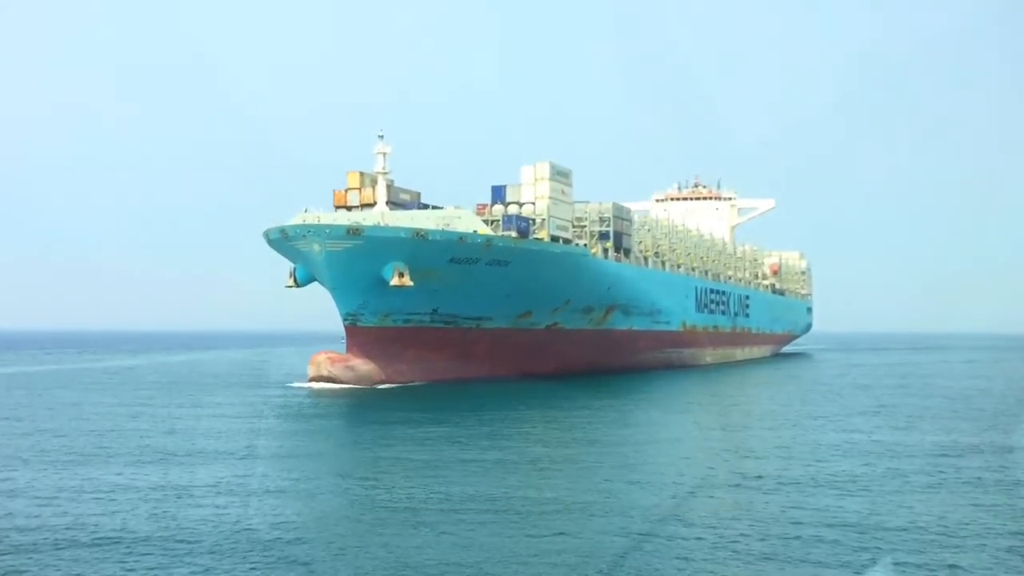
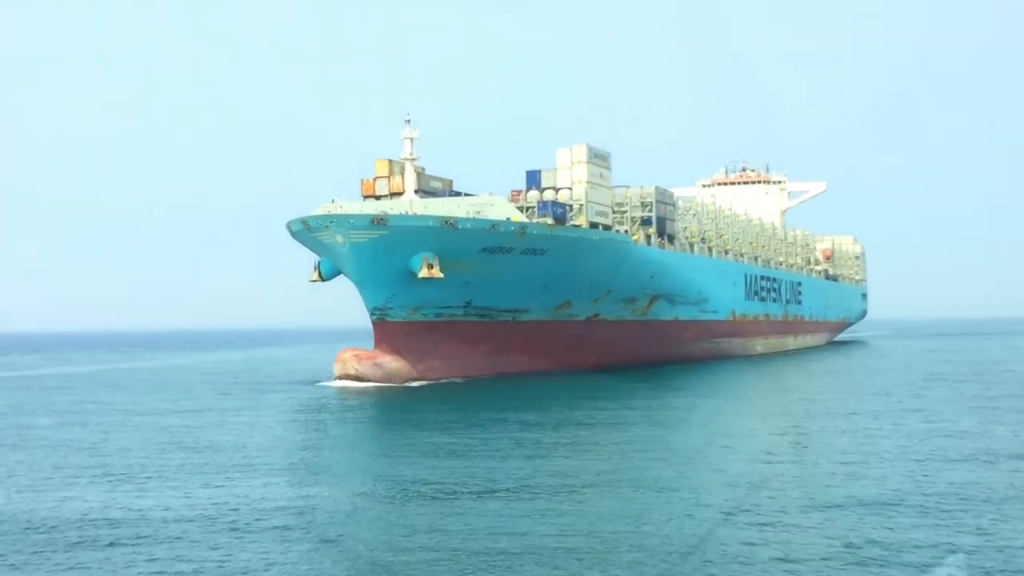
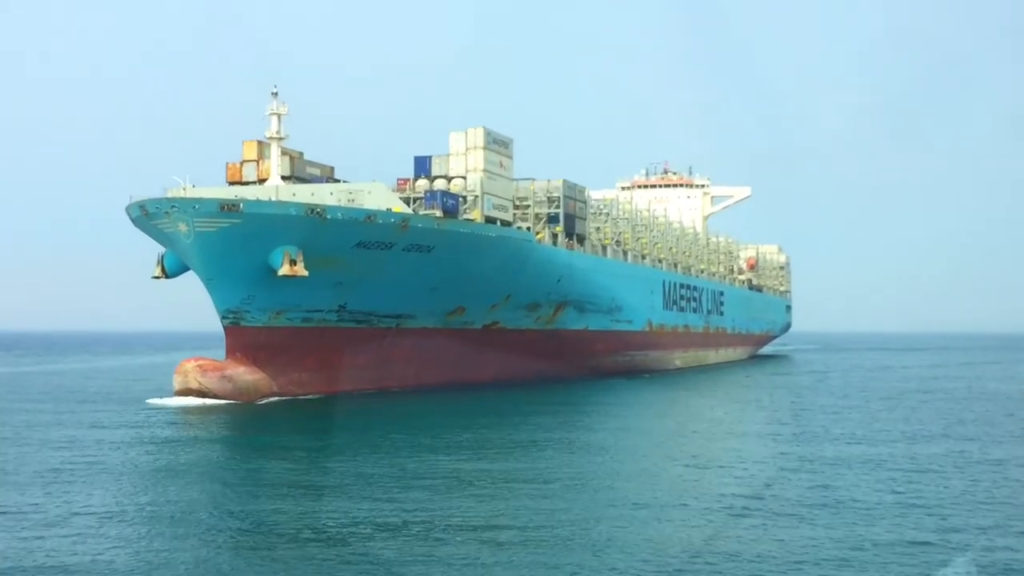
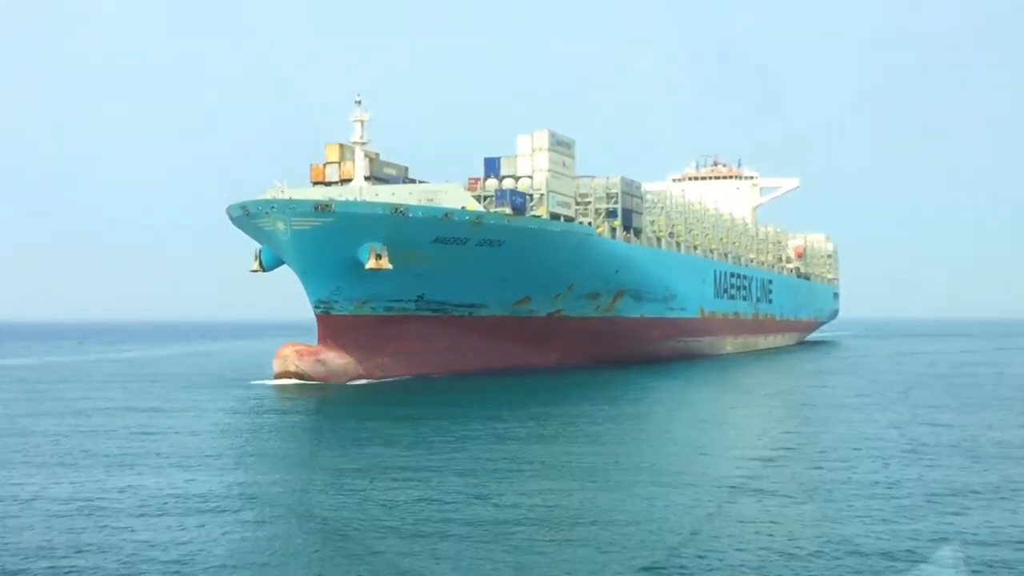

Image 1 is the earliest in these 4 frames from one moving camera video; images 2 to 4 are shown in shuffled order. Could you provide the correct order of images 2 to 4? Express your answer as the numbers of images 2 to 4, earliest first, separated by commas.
2, 4, 3
